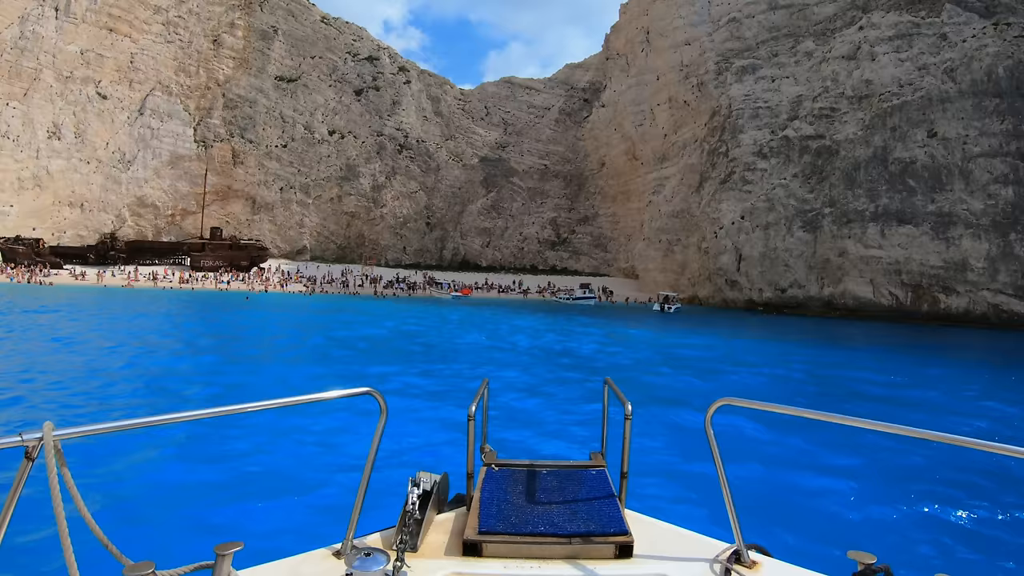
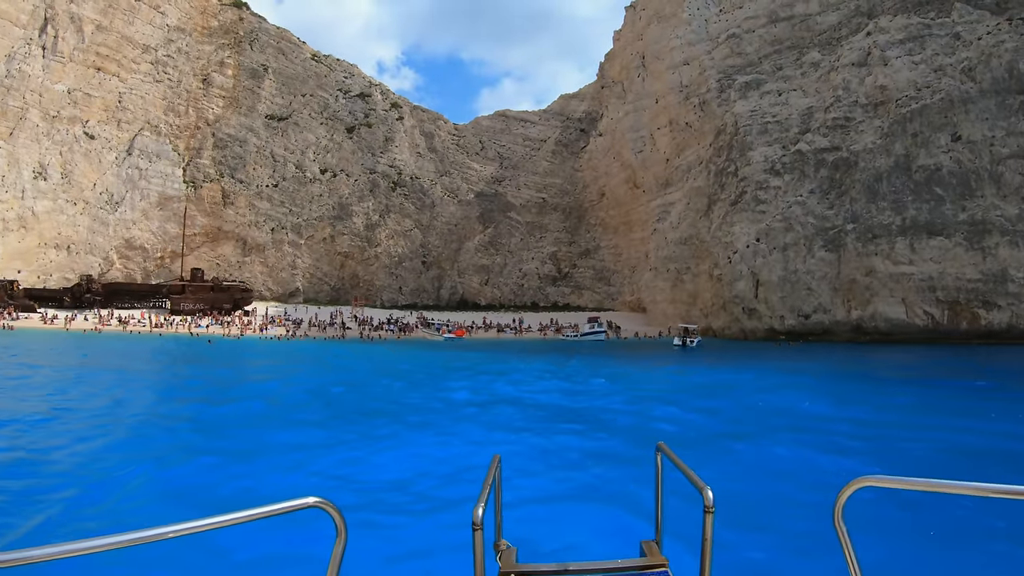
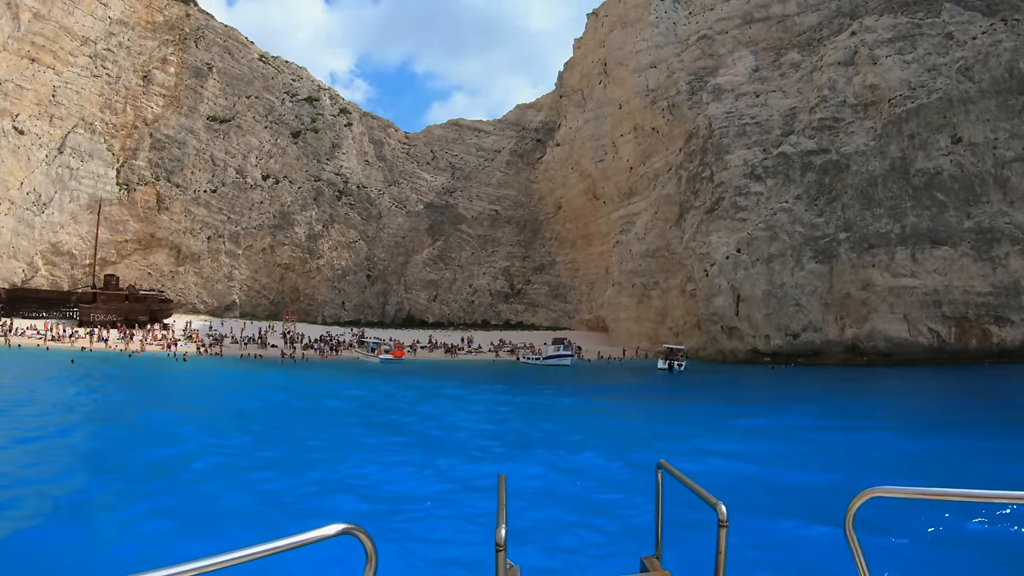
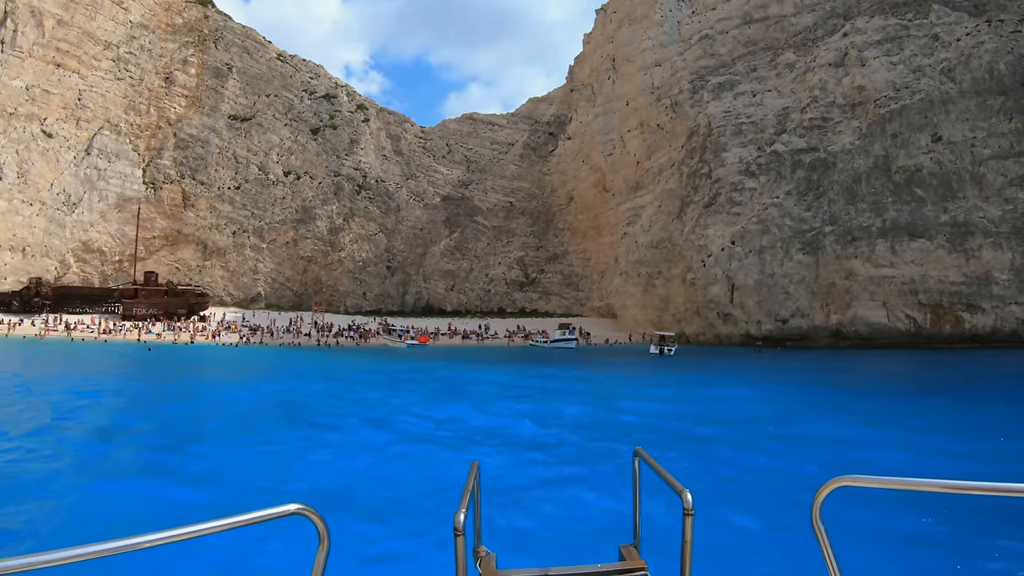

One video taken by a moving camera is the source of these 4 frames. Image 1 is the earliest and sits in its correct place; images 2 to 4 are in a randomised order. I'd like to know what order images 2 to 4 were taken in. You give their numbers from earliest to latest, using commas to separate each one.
2, 4, 3
